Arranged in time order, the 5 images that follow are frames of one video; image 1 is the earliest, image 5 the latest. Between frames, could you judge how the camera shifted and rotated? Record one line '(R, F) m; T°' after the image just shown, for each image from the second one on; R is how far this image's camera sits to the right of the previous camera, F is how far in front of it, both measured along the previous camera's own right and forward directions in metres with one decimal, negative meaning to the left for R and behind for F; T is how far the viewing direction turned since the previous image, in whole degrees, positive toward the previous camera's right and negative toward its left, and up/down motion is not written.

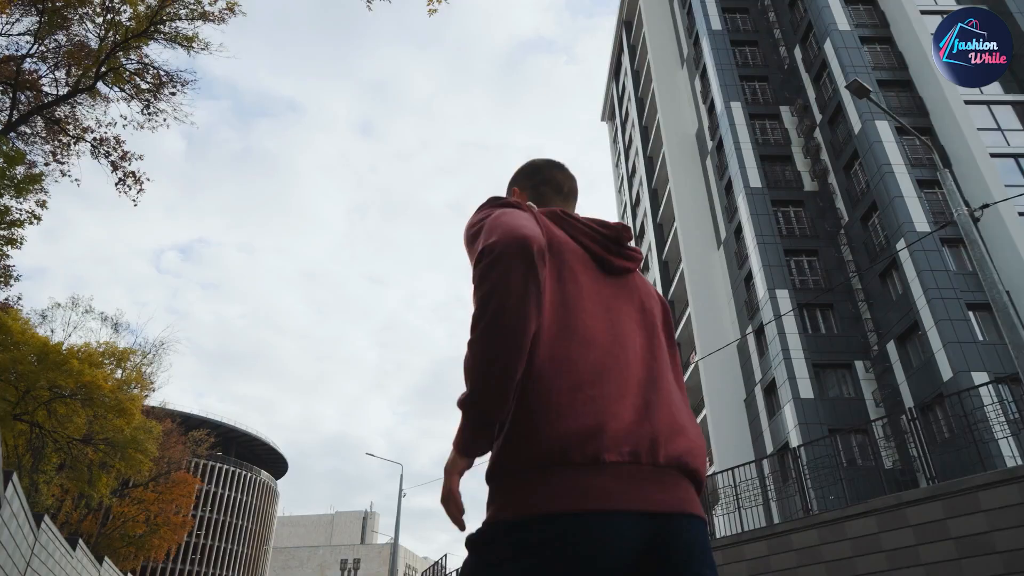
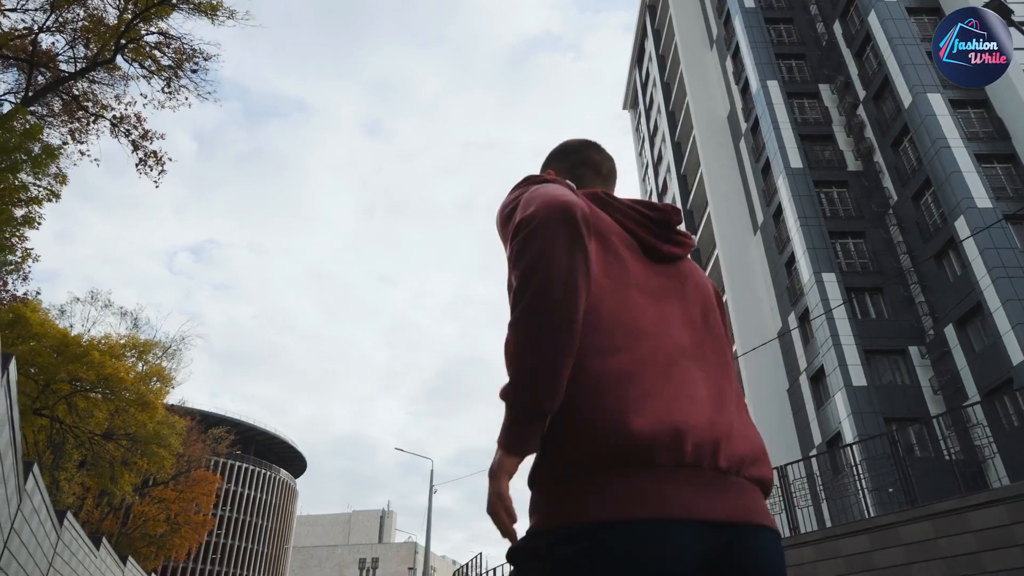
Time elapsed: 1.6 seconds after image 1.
(-0.5, +0.6) m; -1°
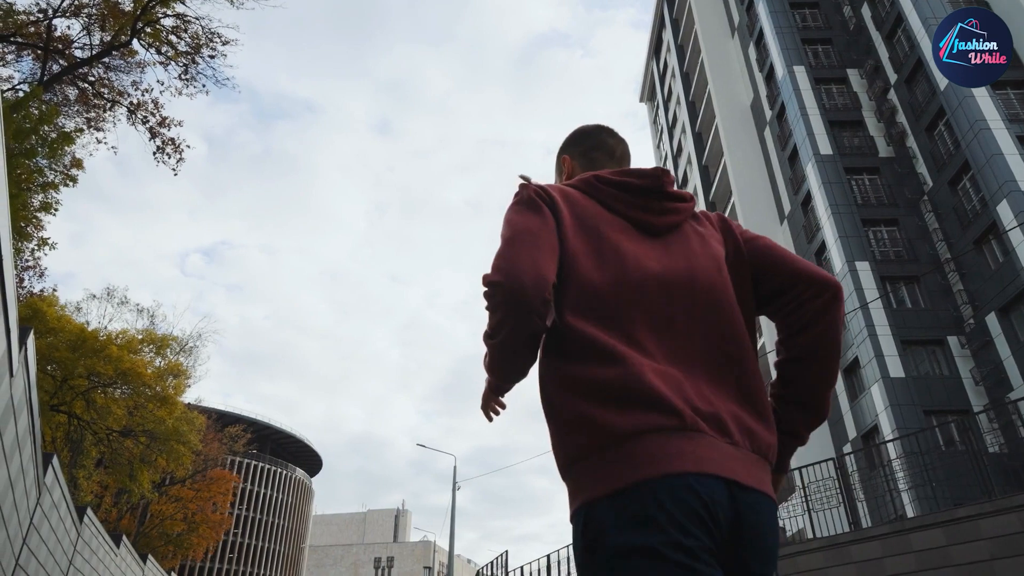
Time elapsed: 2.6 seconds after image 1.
(-0.3, +0.3) m; -1°
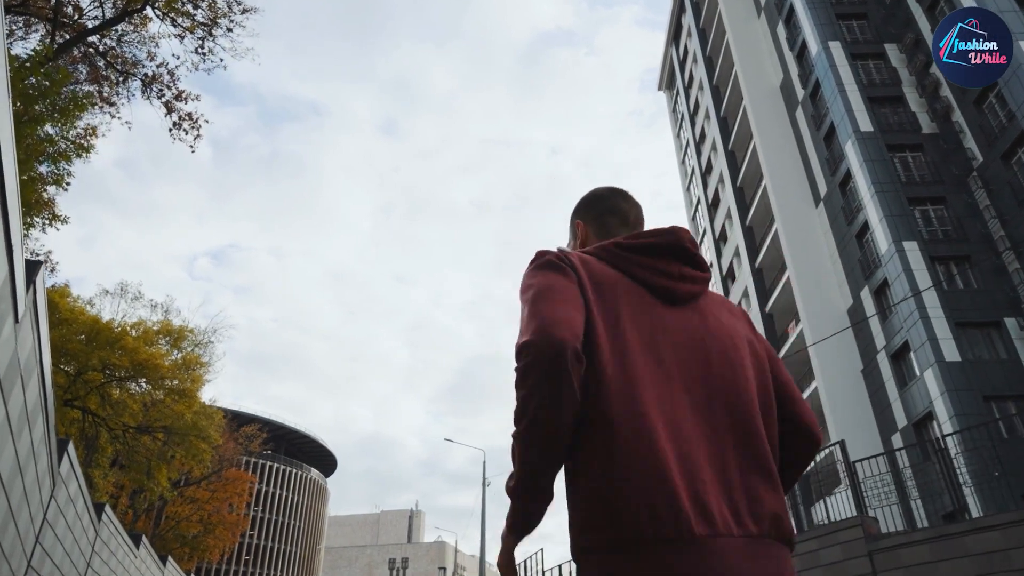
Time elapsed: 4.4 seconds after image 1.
(-0.4, +0.6) m; -1°
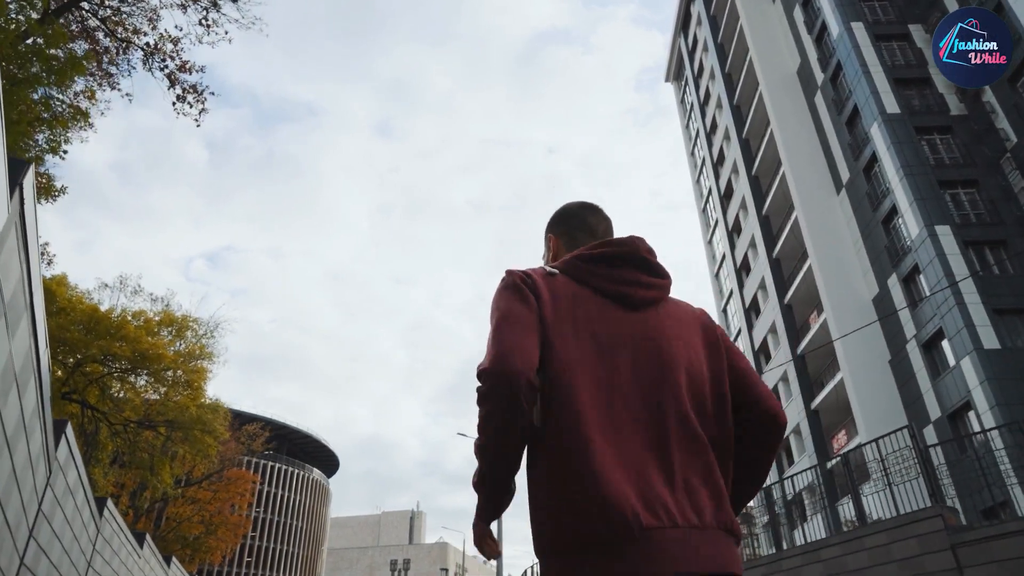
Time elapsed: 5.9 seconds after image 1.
(-0.3, +0.5) m; 0°
